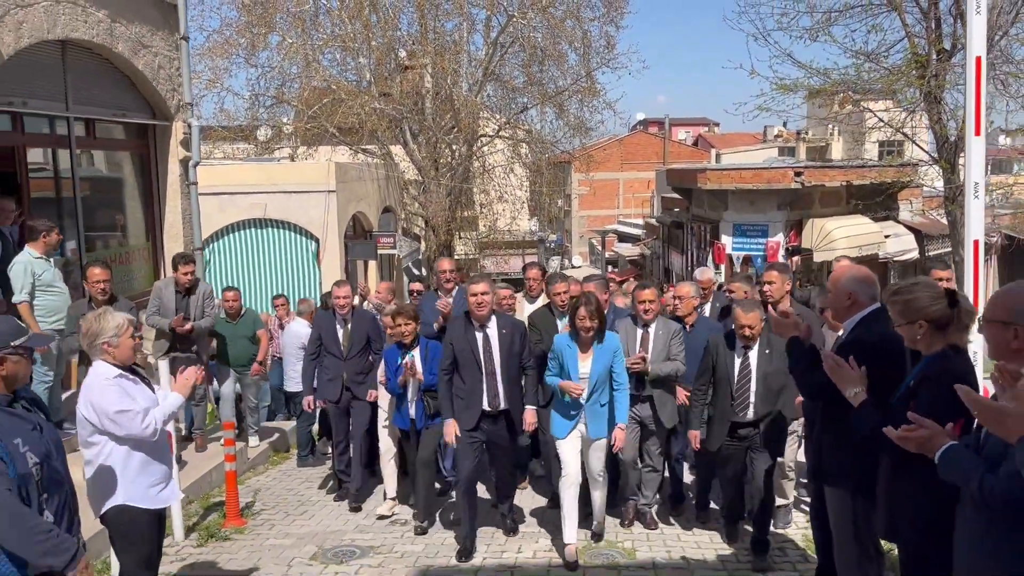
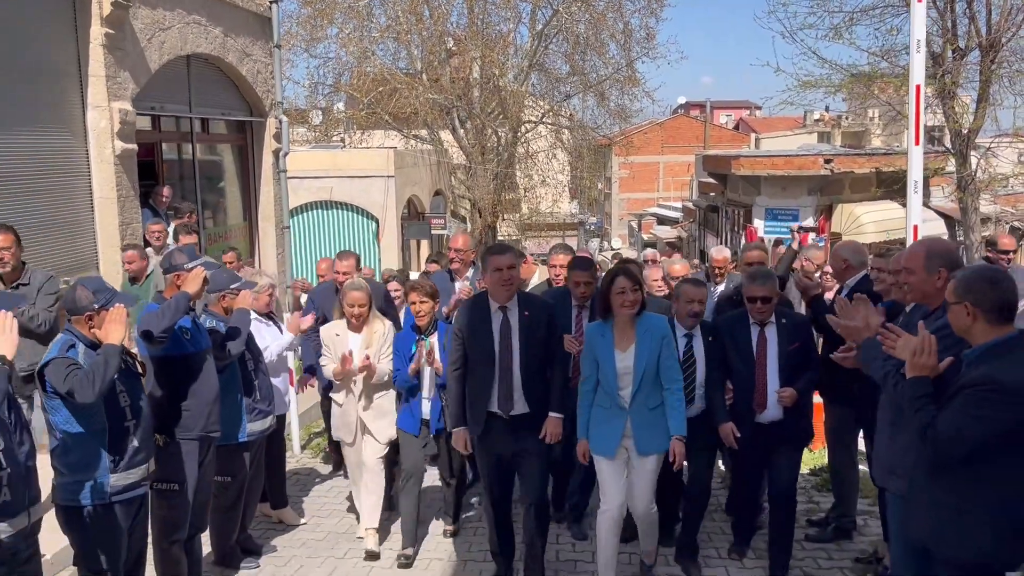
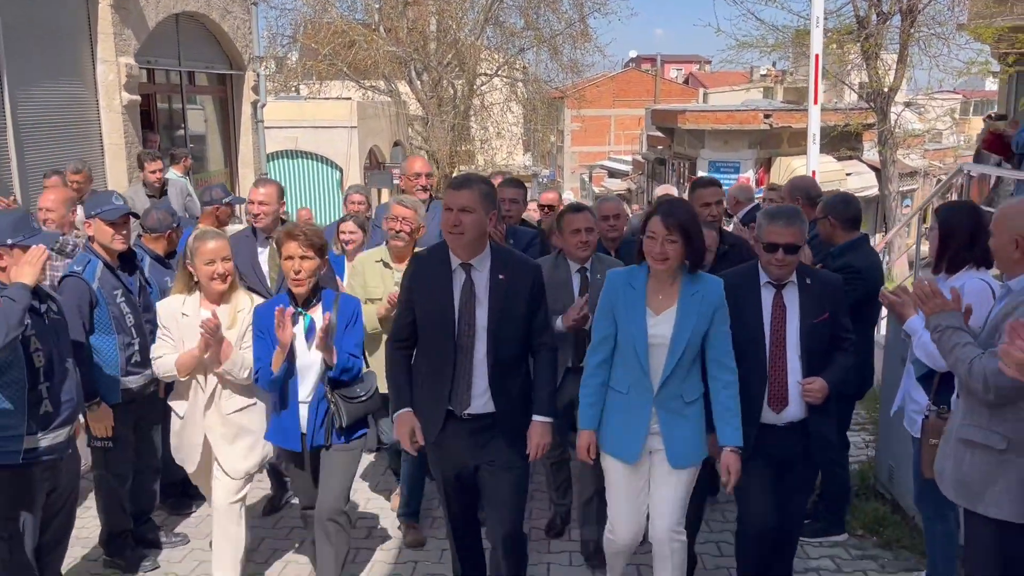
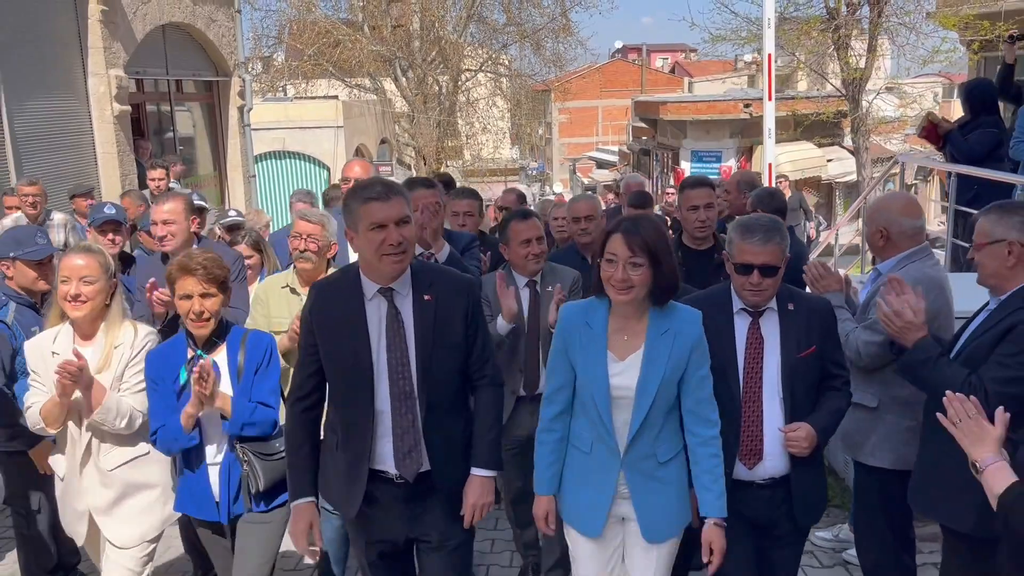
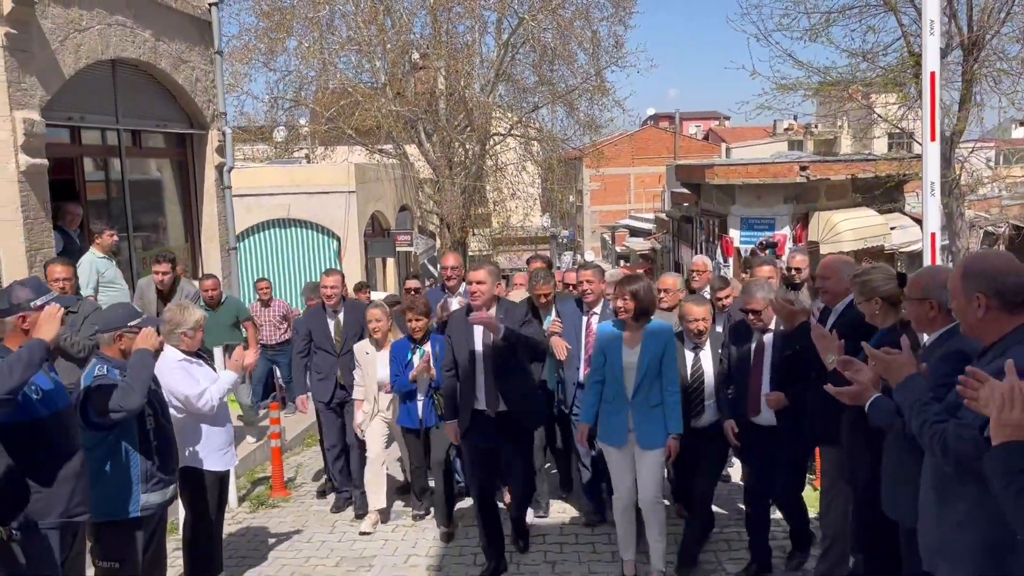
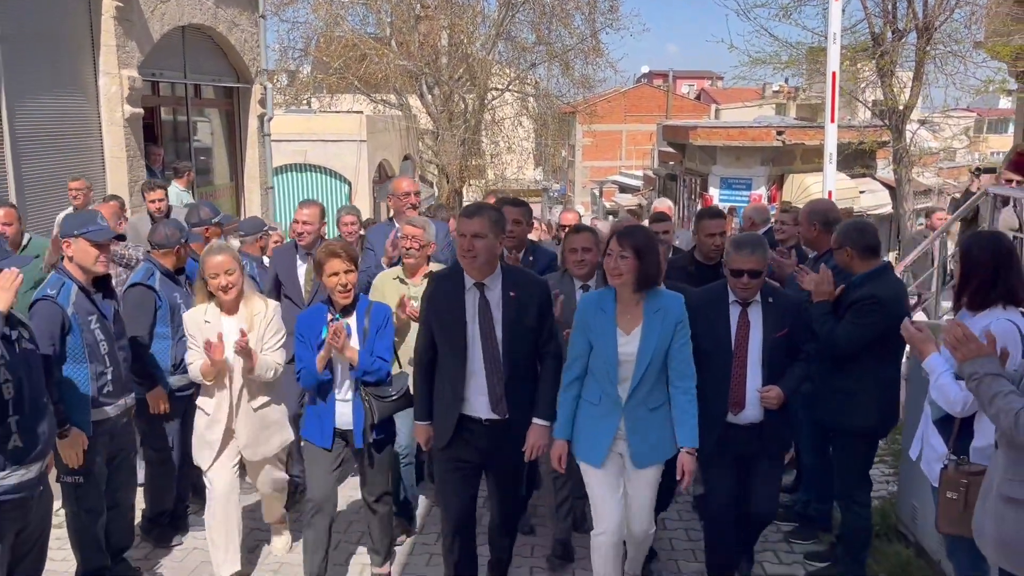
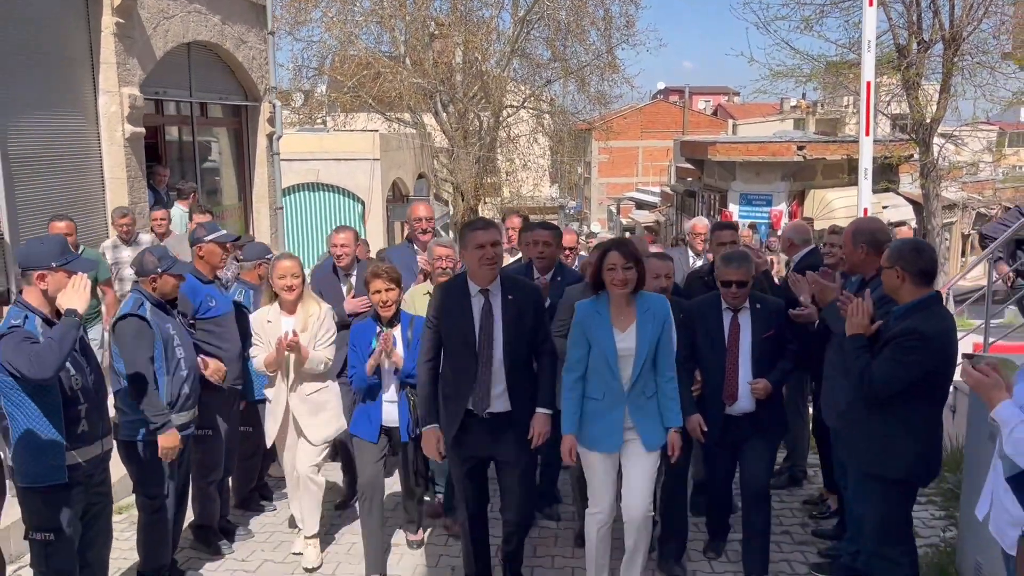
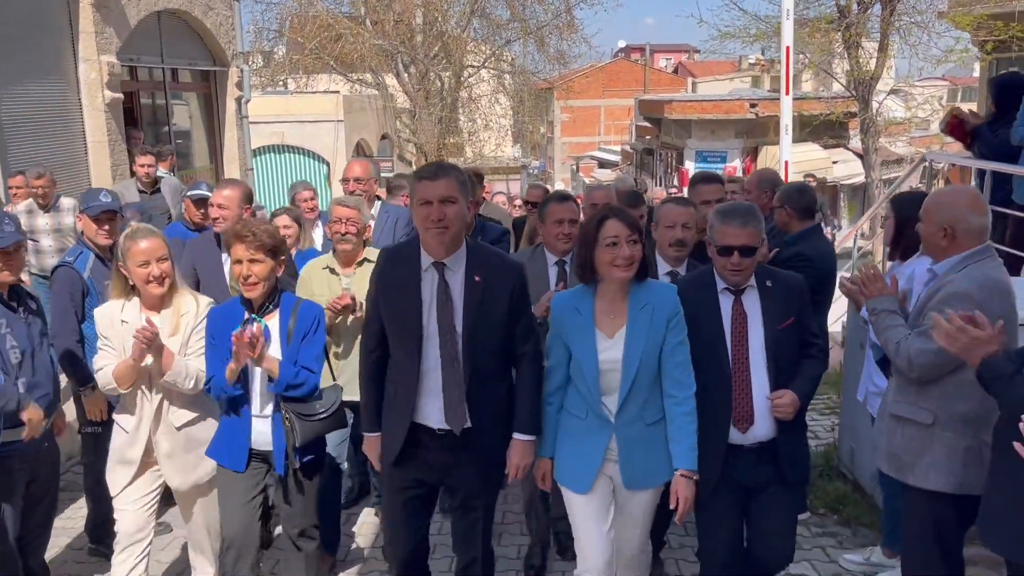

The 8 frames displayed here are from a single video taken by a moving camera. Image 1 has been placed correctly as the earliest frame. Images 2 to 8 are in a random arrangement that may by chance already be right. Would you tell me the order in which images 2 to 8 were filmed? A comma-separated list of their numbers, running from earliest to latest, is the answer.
5, 2, 7, 6, 3, 8, 4
